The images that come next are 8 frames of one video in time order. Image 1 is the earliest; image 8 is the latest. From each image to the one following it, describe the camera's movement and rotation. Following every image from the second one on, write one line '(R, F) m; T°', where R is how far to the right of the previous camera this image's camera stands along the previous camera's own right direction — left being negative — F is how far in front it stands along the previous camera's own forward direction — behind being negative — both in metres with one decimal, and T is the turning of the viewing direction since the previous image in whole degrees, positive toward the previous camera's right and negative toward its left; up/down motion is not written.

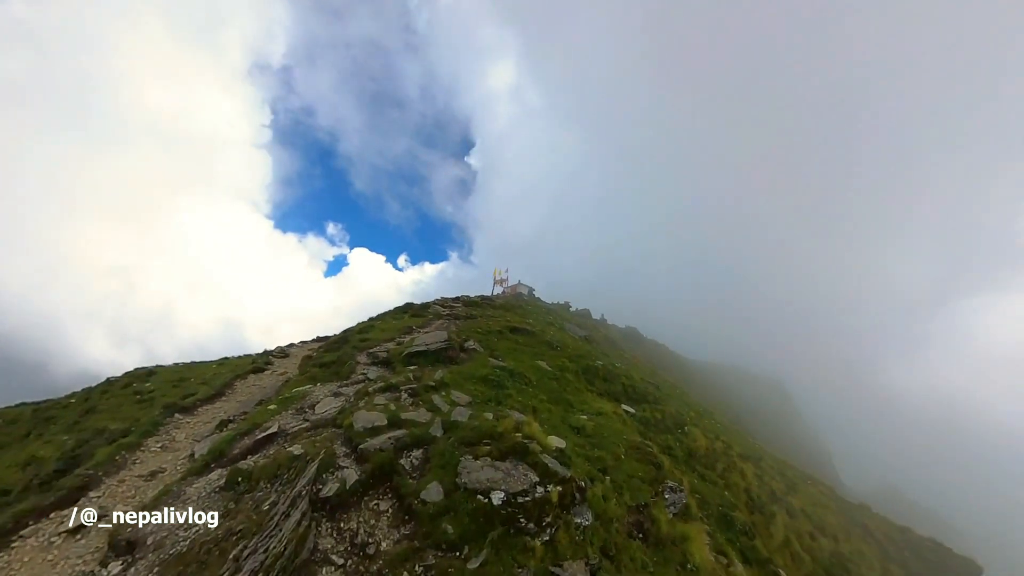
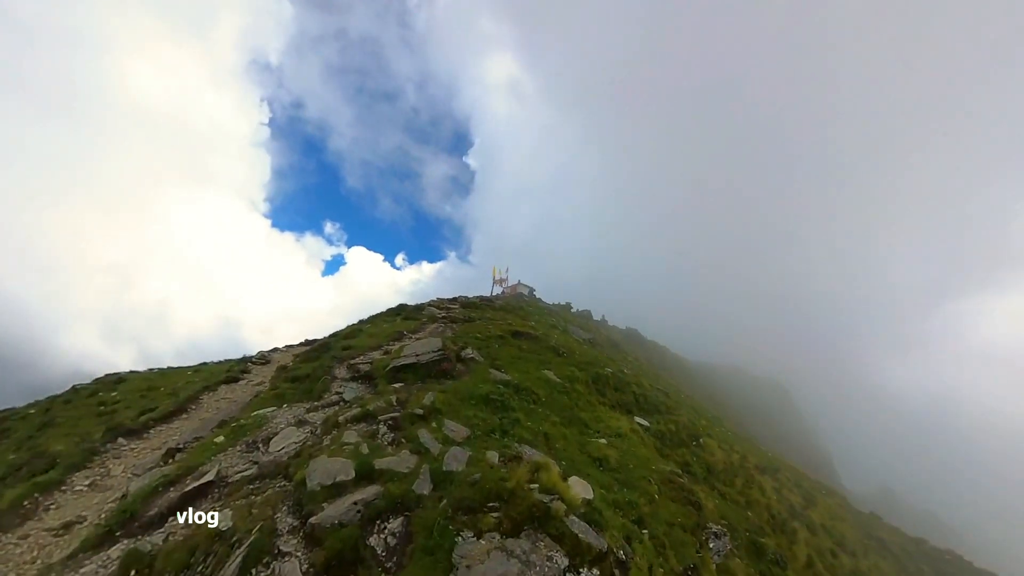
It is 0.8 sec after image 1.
(-0.6, +6.4) m; 0°
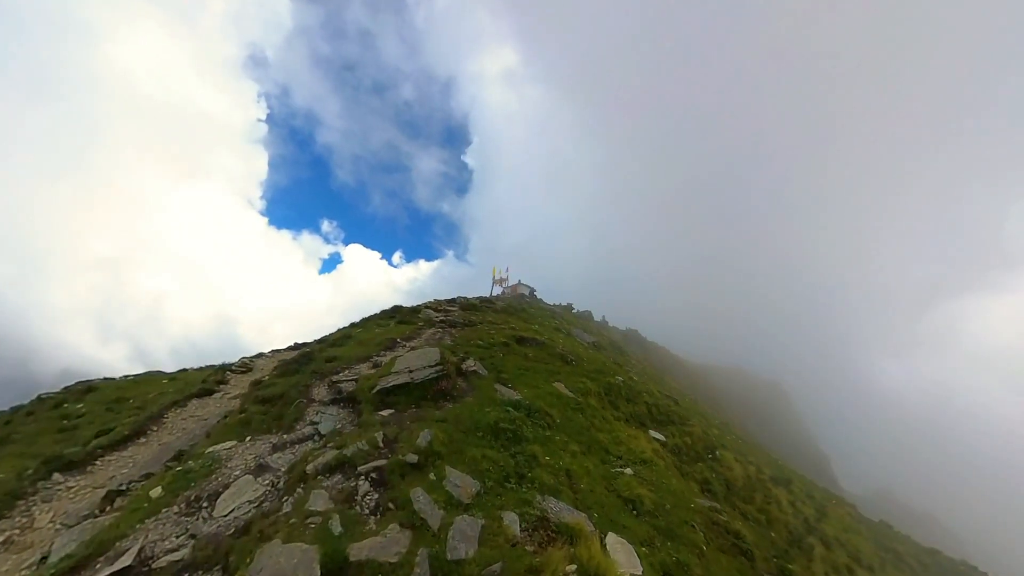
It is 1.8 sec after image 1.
(-1.0, +5.5) m; 0°
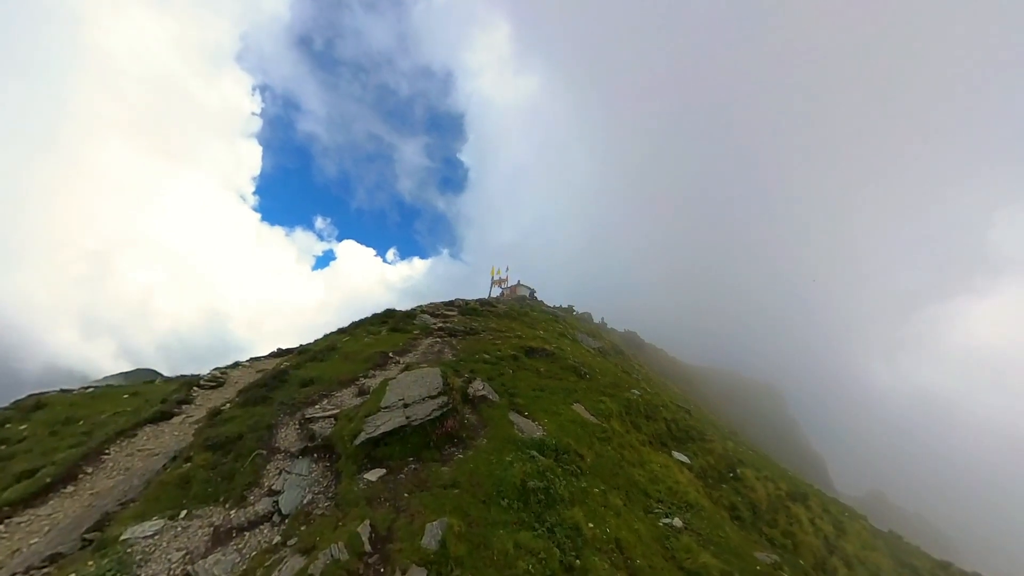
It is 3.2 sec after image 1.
(-1.7, +6.7) m; +1°
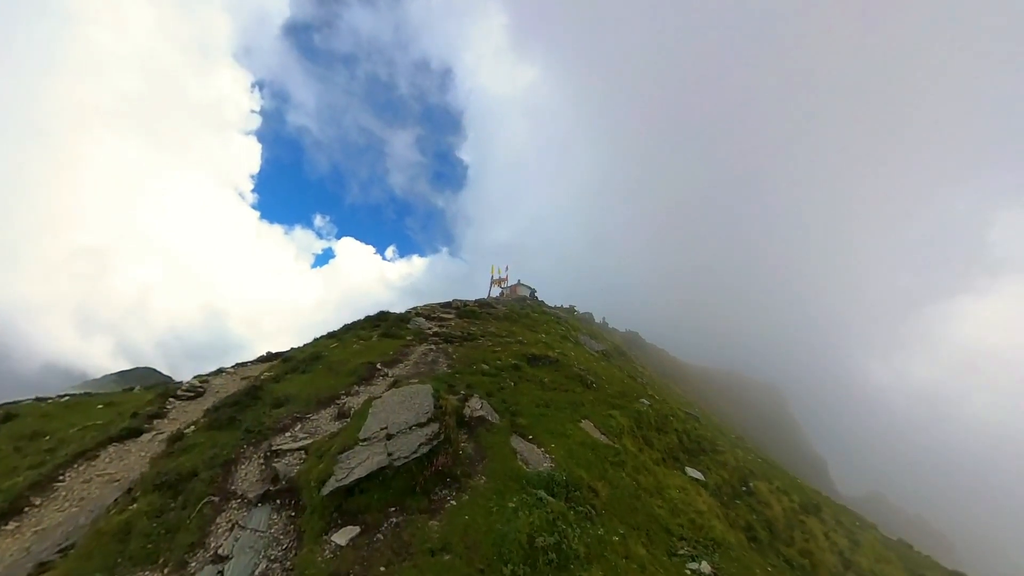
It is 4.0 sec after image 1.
(-0.2, +4.0) m; 0°
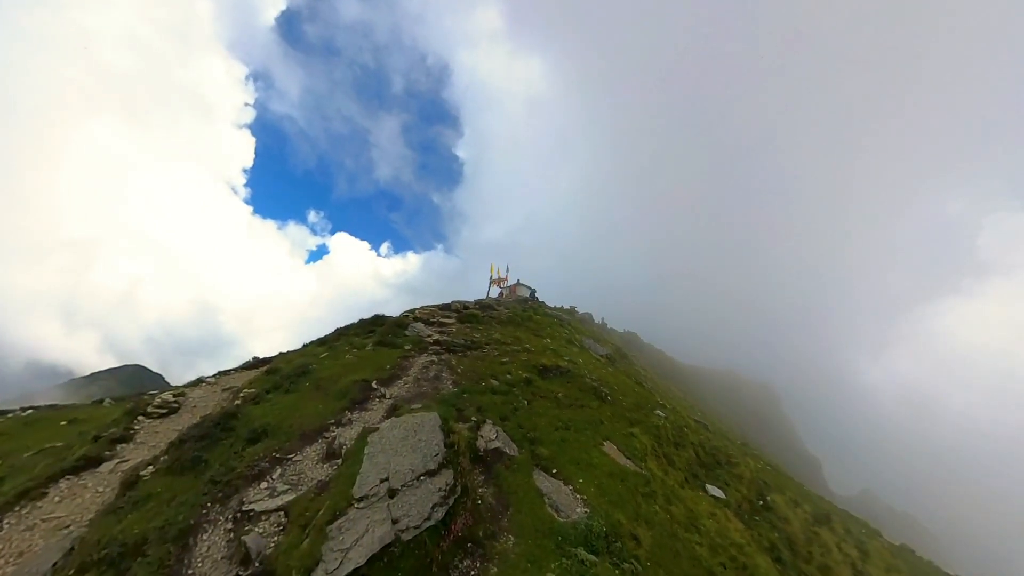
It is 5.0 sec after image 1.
(-1.5, +4.4) m; +1°
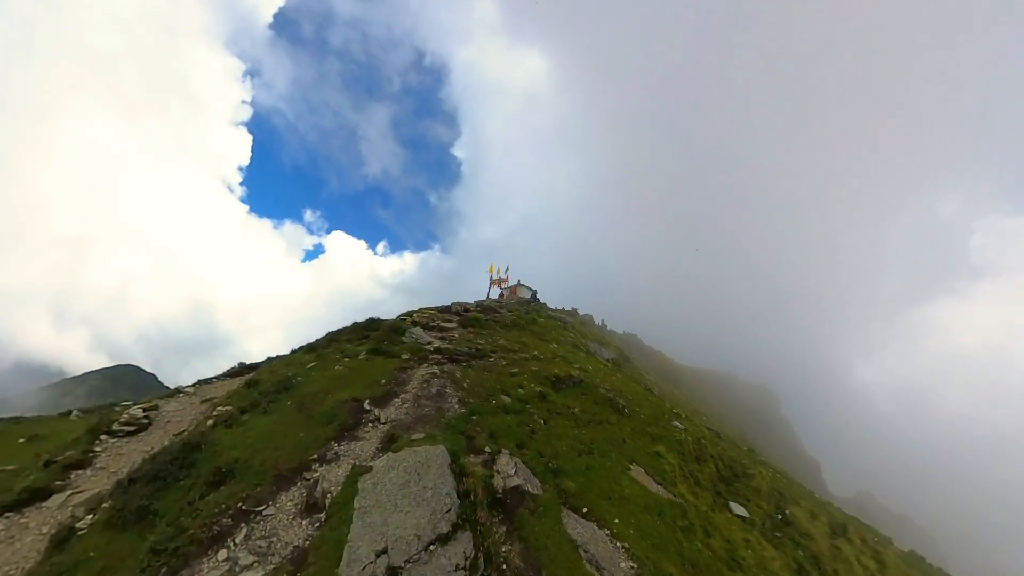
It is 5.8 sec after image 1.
(-1.2, +4.4) m; 0°
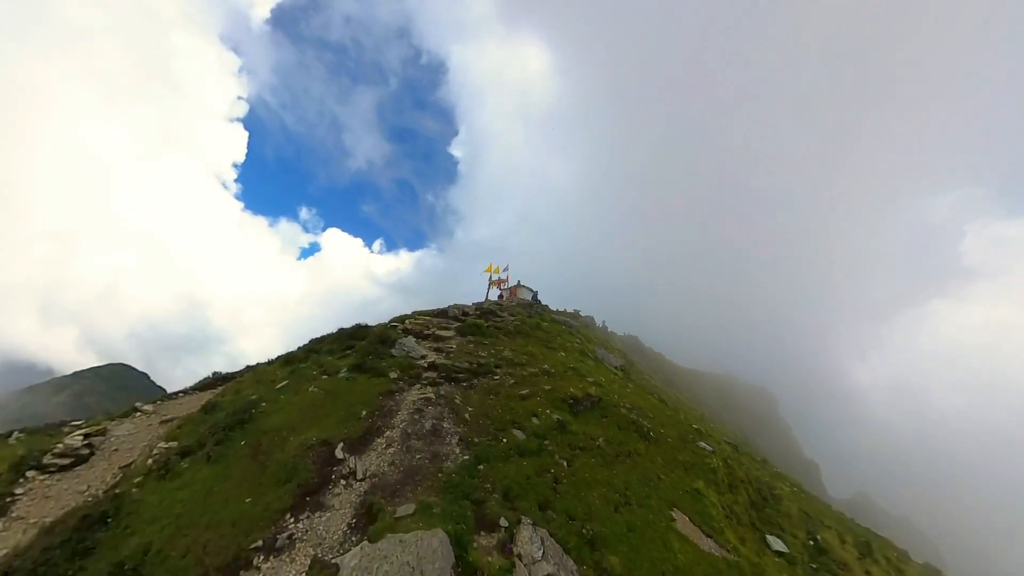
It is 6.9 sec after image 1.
(-1.1, +6.3) m; 0°
